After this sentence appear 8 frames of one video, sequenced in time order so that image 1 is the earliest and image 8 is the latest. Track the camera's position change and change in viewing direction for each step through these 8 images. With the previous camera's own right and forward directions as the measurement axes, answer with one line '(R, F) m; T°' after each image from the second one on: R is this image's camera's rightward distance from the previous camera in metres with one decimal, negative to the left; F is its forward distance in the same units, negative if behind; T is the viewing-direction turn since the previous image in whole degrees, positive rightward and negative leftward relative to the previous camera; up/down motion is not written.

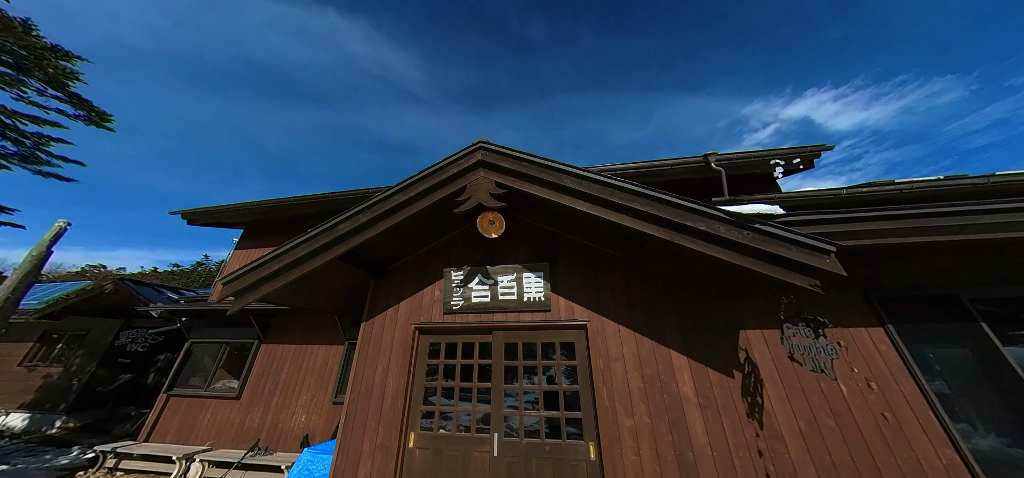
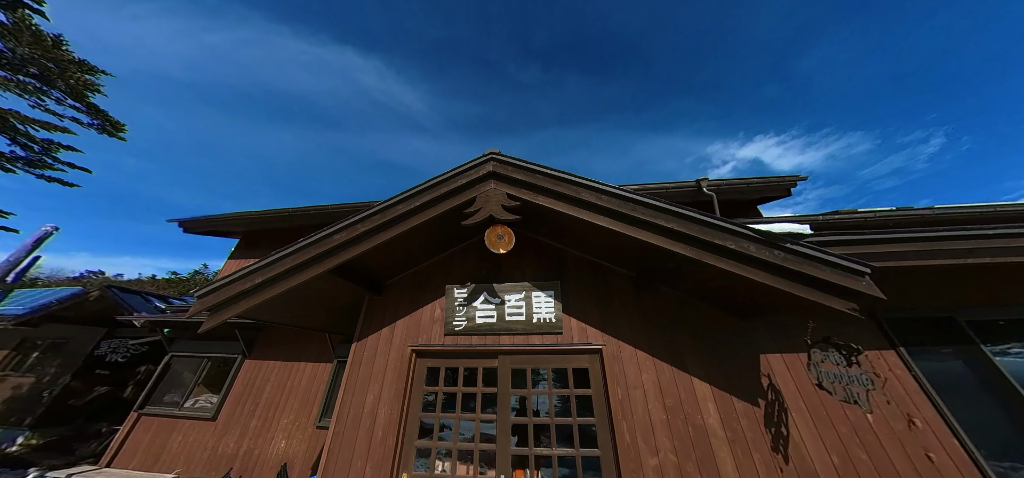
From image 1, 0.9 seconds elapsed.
(-0.1, +0.2) m; 0°
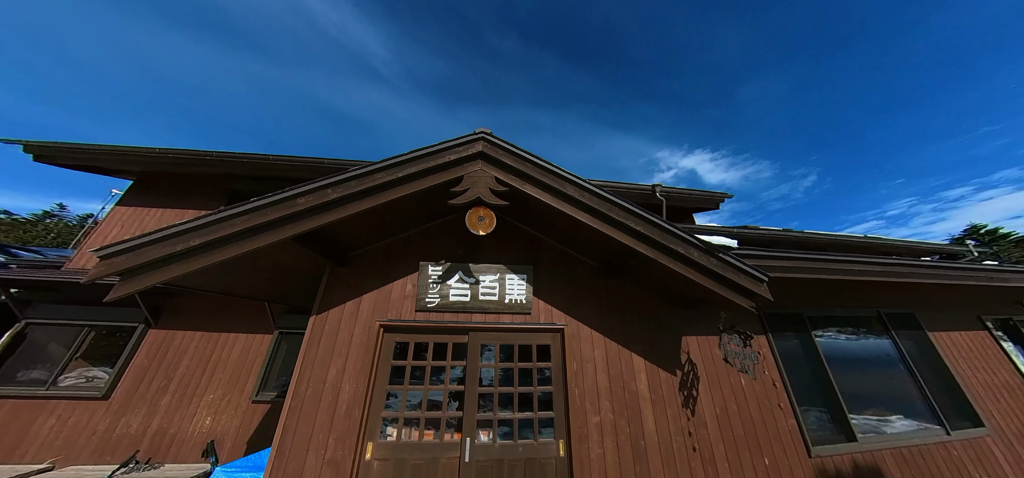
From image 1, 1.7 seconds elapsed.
(-0.5, -0.2) m; +13°
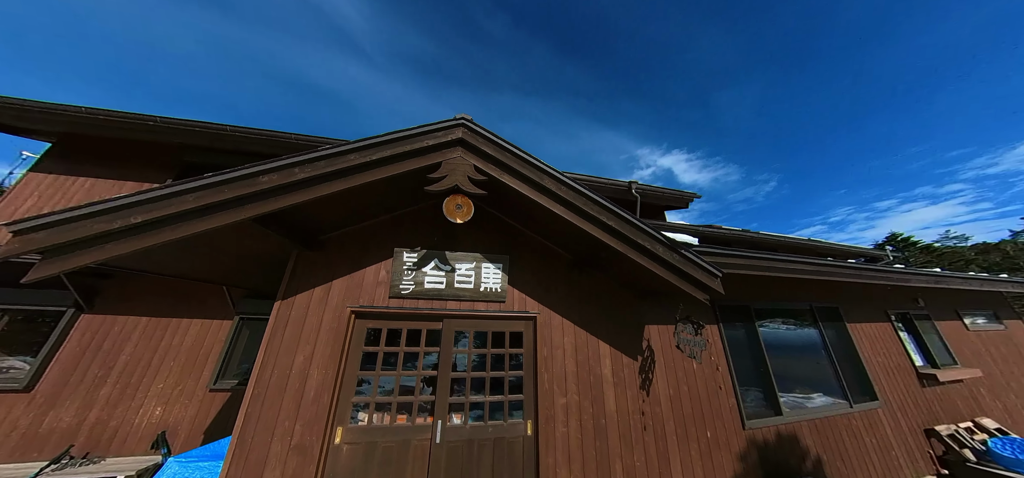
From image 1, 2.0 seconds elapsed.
(-0.1, -0.1) m; +6°
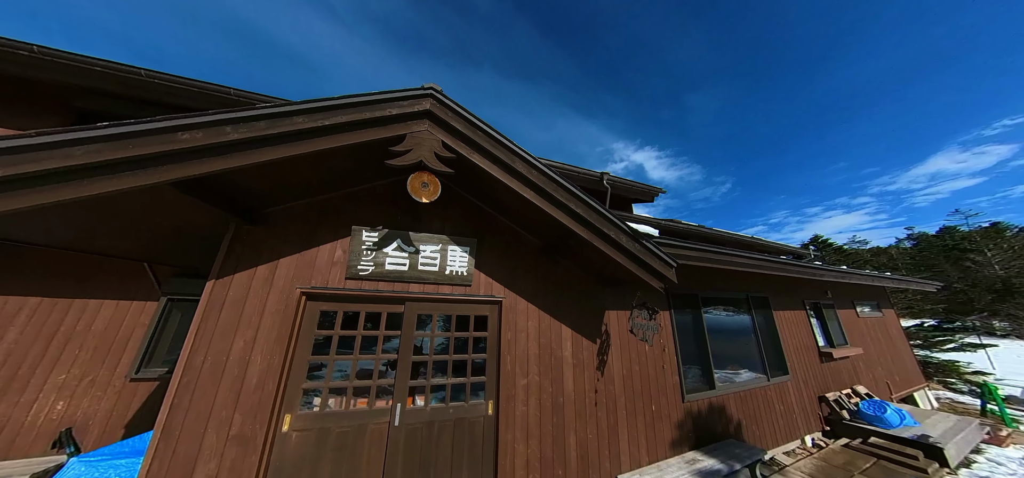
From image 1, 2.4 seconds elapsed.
(-0.2, 0.0) m; +9°
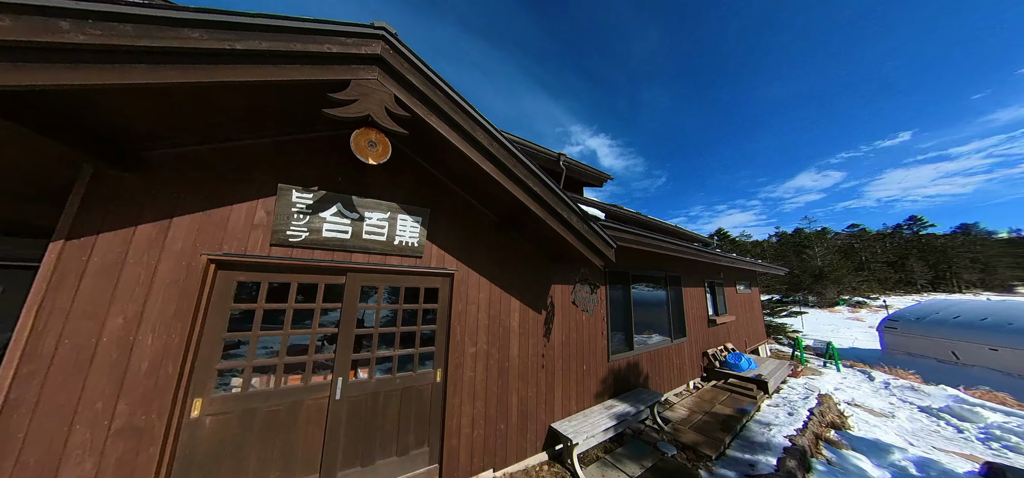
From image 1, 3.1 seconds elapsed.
(-0.4, 0.0) m; +15°
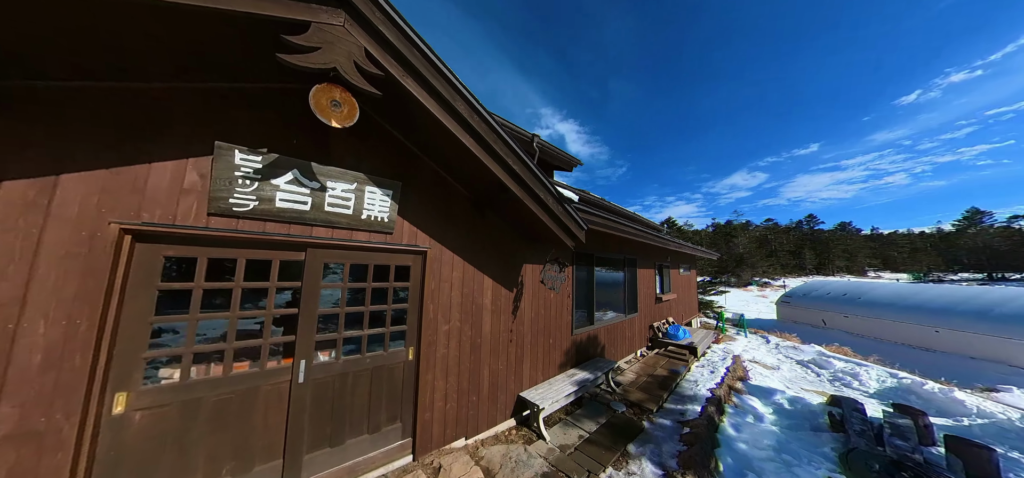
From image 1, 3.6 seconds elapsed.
(-0.4, 0.0) m; +11°
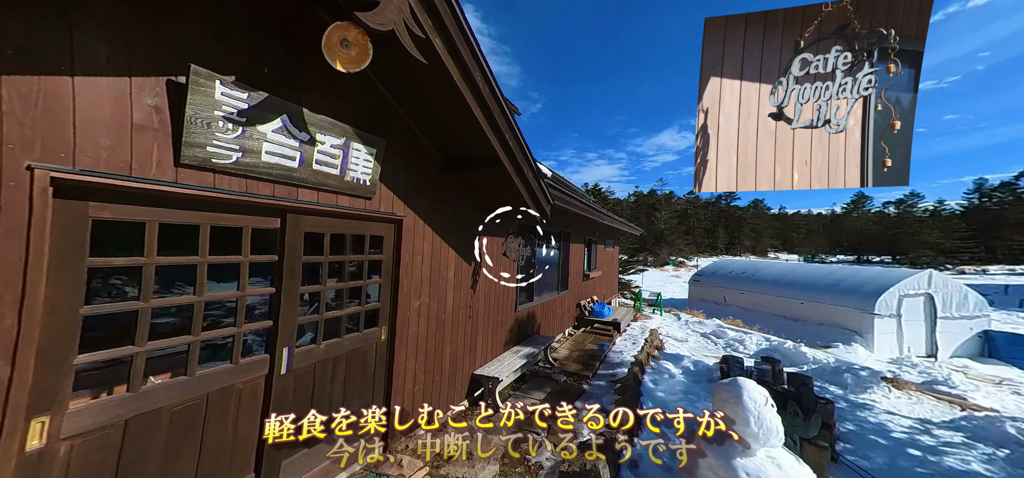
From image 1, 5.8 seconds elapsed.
(-0.8, +0.1) m; +14°
